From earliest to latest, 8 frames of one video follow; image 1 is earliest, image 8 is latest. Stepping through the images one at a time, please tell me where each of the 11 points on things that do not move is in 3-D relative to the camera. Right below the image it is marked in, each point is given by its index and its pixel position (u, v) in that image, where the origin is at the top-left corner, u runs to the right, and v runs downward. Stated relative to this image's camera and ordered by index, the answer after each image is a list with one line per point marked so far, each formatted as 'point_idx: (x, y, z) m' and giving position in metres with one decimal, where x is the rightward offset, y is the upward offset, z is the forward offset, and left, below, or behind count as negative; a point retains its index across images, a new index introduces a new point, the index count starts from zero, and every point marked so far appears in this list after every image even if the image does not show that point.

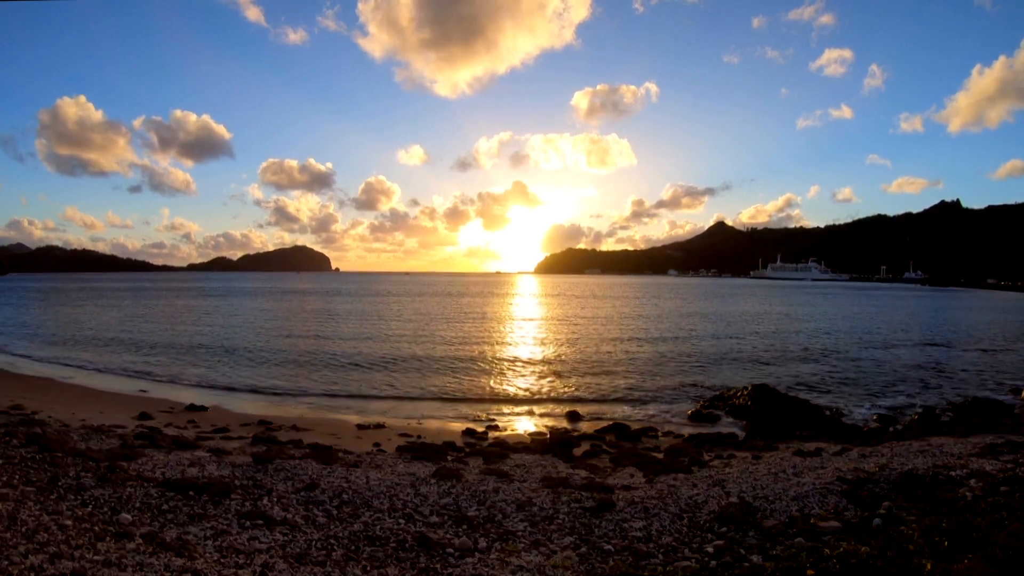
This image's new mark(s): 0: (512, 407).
0: (+0.2, -4.1, +19.8) m
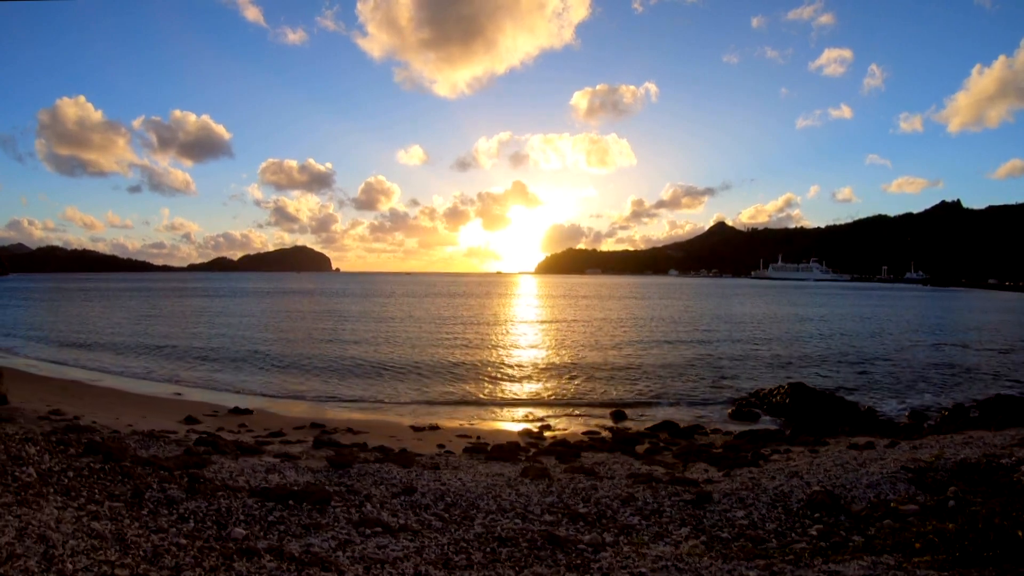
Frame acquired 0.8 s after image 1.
0: (+1.4, -4.1, +19.8) m
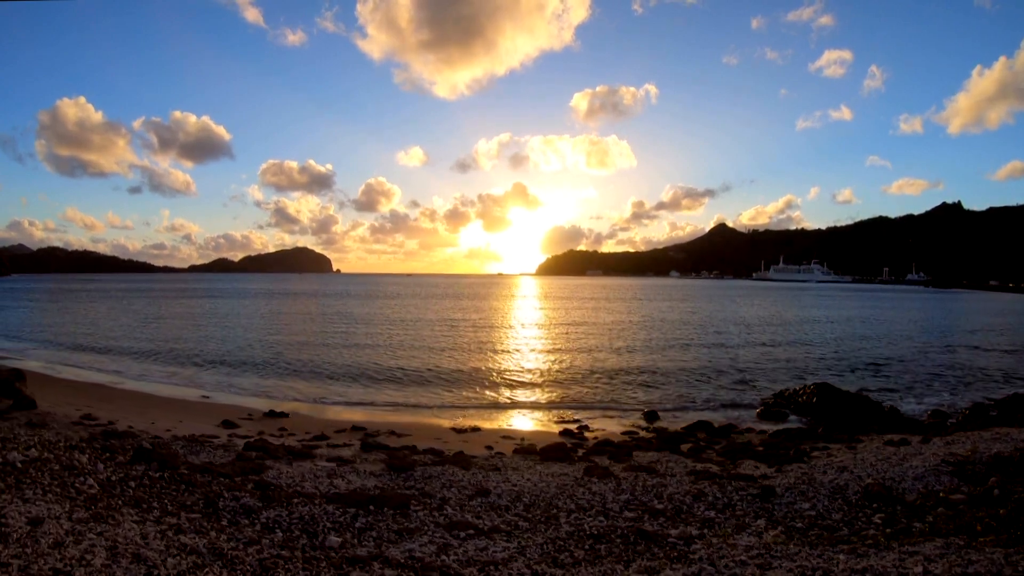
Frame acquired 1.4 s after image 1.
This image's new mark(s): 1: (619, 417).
0: (+2.3, -4.1, +19.8) m
1: (+3.2, -4.1, +18.7) m
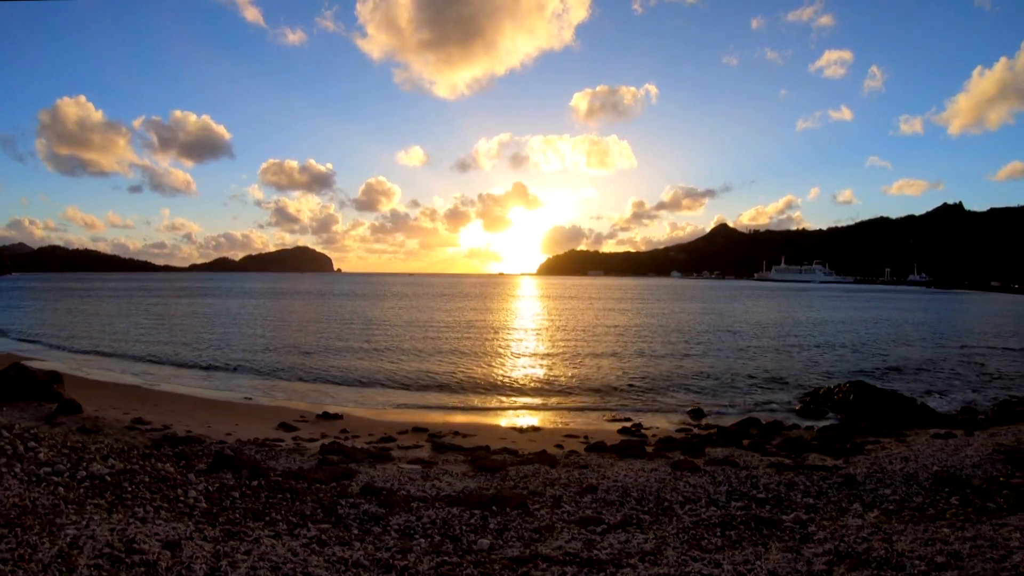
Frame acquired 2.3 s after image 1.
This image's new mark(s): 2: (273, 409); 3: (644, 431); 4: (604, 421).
0: (+3.7, -4.1, +19.8) m
1: (+4.6, -4.1, +18.7) m
2: (-6.9, -3.5, +17.2) m
3: (+3.5, -3.9, +16.2) m
4: (+2.9, -4.0, +17.7) m
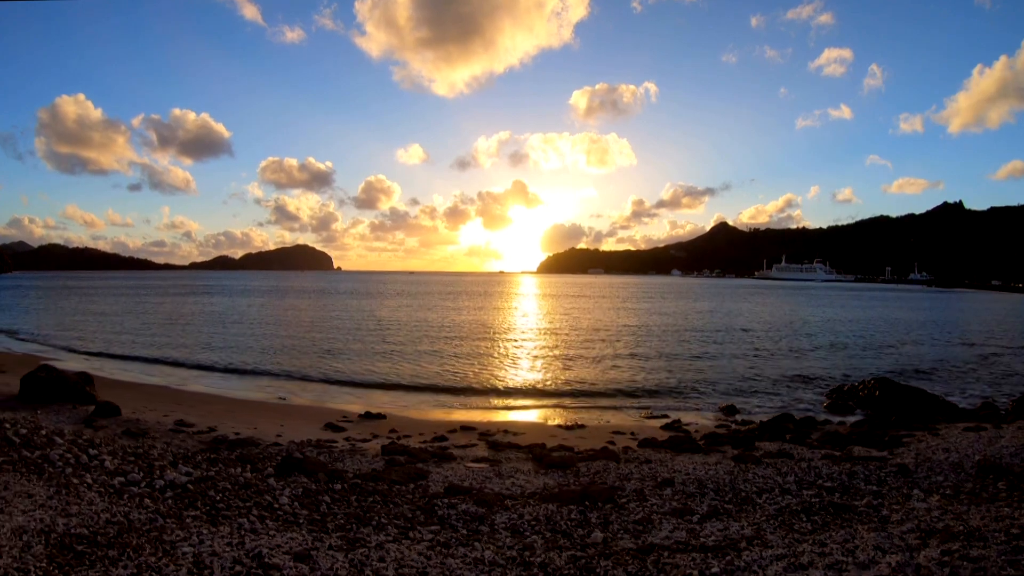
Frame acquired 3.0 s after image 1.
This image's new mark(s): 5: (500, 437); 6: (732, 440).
0: (+4.8, -4.1, +19.8) m
1: (+5.7, -4.1, +18.7) m
2: (-5.8, -3.4, +17.2) m
3: (+4.6, -3.8, +16.2) m
4: (+4.0, -3.9, +17.7) m
5: (-0.2, -3.2, +13.0) m
6: (+5.6, -3.8, +15.3) m
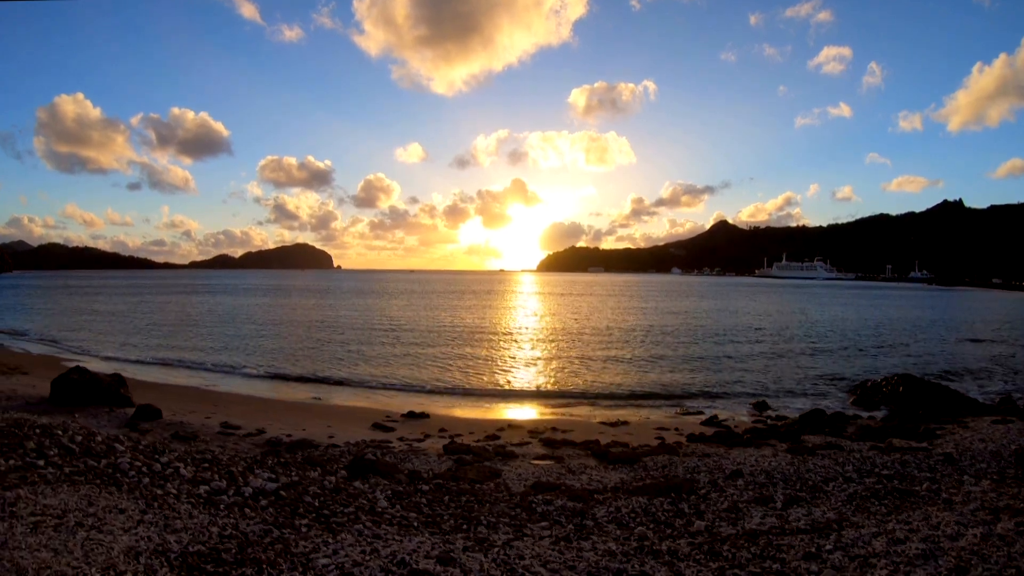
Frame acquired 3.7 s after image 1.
0: (+5.9, -4.0, +19.8) m
1: (+6.8, -4.0, +18.6) m
2: (-4.7, -3.4, +17.2) m
3: (+5.8, -3.8, +16.1) m
4: (+5.1, -3.9, +17.6) m
5: (+0.9, -3.2, +13.0) m
6: (+6.7, -3.7, +15.3) m
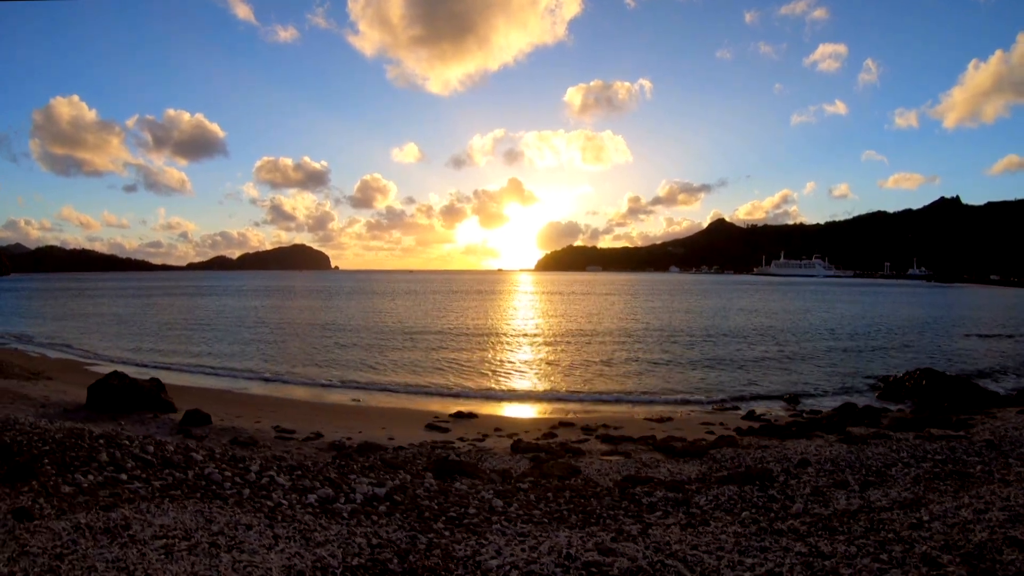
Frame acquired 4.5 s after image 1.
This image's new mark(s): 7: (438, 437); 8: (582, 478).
0: (+7.2, -4.0, +19.9) m
1: (+8.0, -4.0, +18.7) m
2: (-3.5, -3.4, +17.2) m
3: (+7.0, -3.7, +16.2) m
4: (+6.3, -3.8, +17.7) m
5: (+2.2, -3.2, +13.1) m
6: (+8.0, -3.7, +15.3) m
7: (-1.7, -3.2, +13.2) m
8: (+1.0, -2.7, +8.7) m
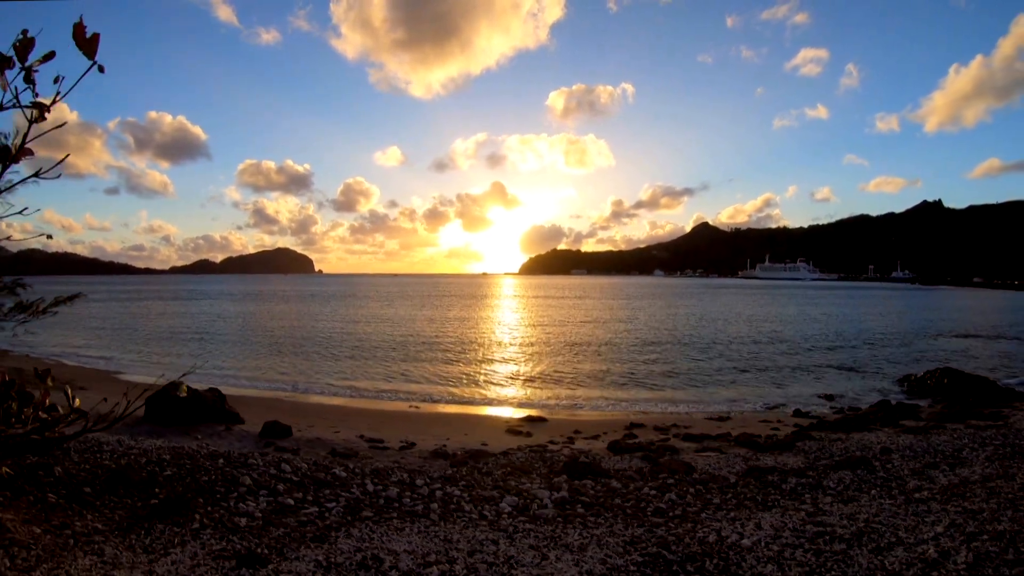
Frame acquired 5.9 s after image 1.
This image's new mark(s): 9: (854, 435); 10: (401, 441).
0: (+8.9, -4.1, +20.4) m
1: (+9.8, -4.1, +19.3) m
2: (-1.7, -3.6, +17.6) m
3: (+8.8, -3.8, +16.8) m
4: (+8.1, -3.9, +18.2) m
5: (+4.0, -3.3, +13.5) m
6: (+9.8, -3.8, +15.9) m
7: (+0.2, -3.3, +13.6) m
8: (+2.9, -2.8, +9.1) m
9: (+7.9, -3.4, +13.5) m
10: (-2.9, -3.4, +14.6) m
